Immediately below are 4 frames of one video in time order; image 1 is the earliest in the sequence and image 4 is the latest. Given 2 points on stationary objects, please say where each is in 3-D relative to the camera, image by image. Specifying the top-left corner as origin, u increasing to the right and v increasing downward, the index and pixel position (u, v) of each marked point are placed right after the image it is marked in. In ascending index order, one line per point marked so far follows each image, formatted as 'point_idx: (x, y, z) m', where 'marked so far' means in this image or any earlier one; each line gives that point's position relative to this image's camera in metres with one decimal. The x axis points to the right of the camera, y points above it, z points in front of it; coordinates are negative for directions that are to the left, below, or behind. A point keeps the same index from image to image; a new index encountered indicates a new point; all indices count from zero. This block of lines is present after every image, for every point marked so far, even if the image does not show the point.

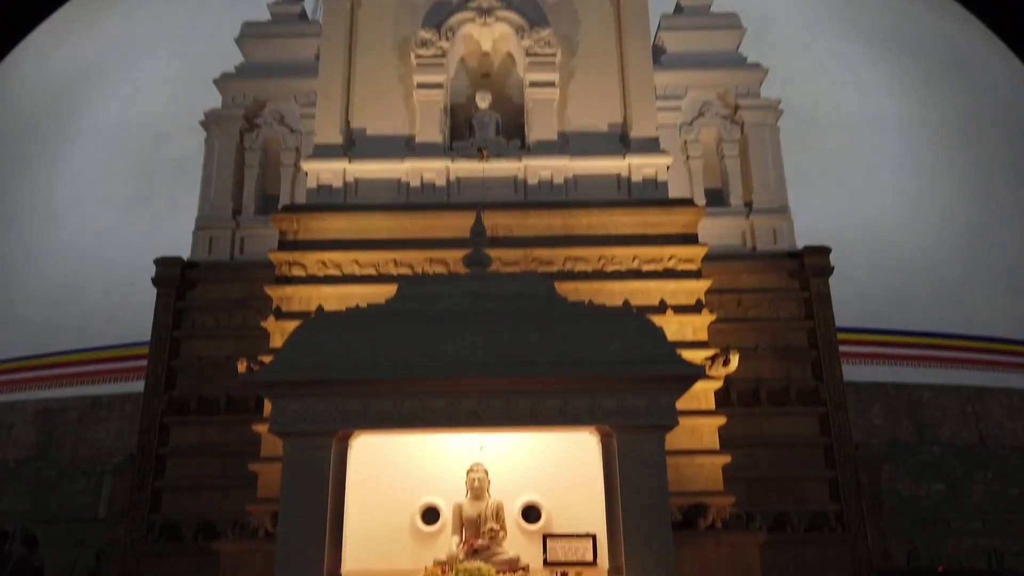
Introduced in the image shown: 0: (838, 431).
0: (+4.9, -2.1, +11.5) m
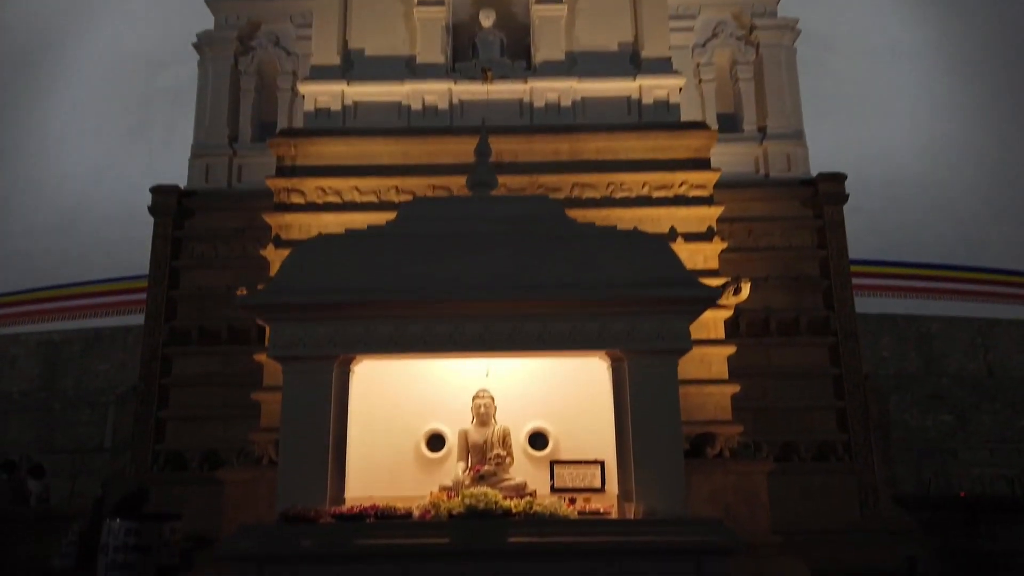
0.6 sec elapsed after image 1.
0: (+5.0, -1.1, +11.3) m
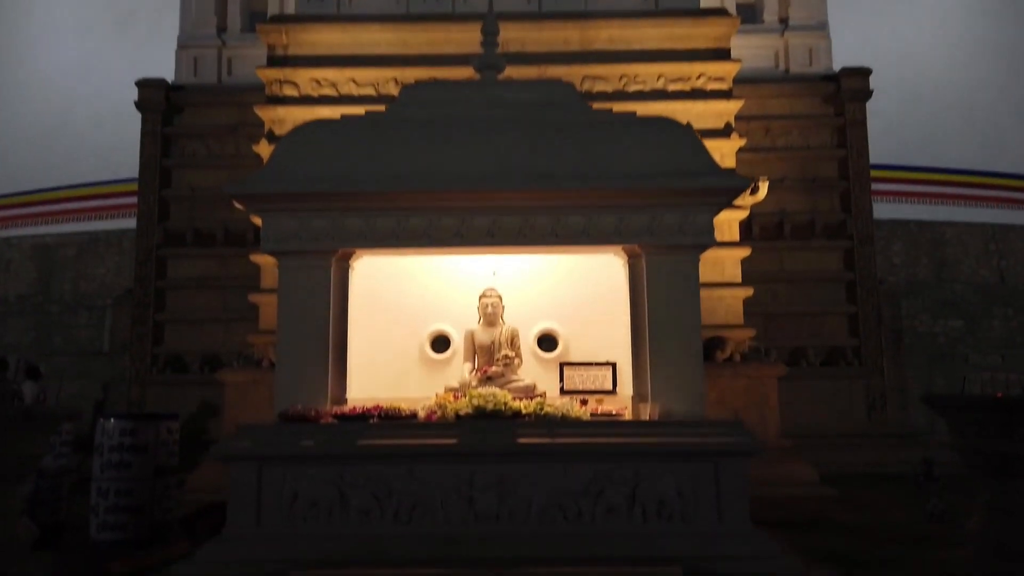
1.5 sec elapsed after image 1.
0: (+5.1, +0.3, +11.0) m
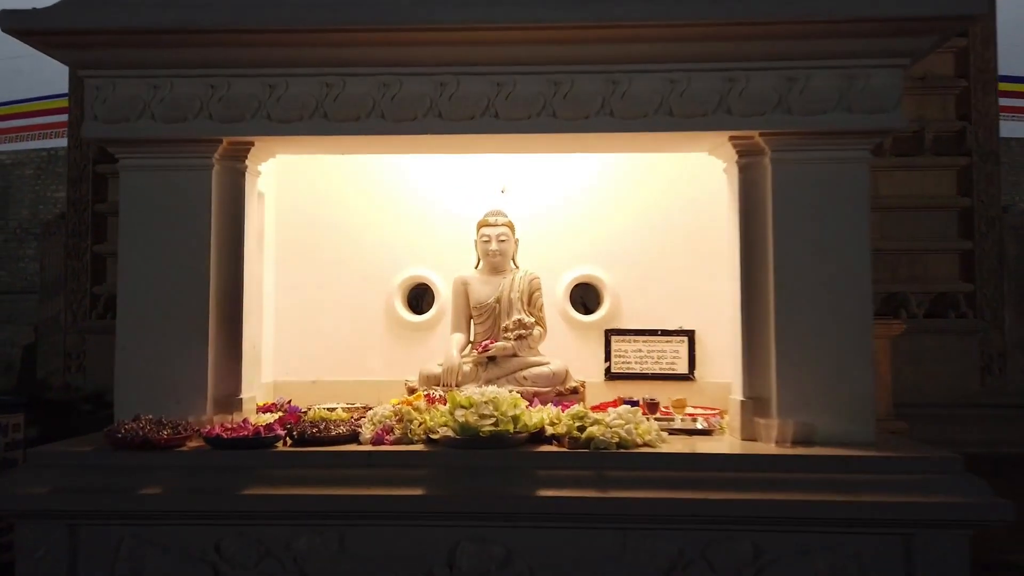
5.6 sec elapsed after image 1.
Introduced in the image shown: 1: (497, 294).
0: (+5.3, +1.1, +8.5) m
1: (-0.1, 0.0, +3.7) m
